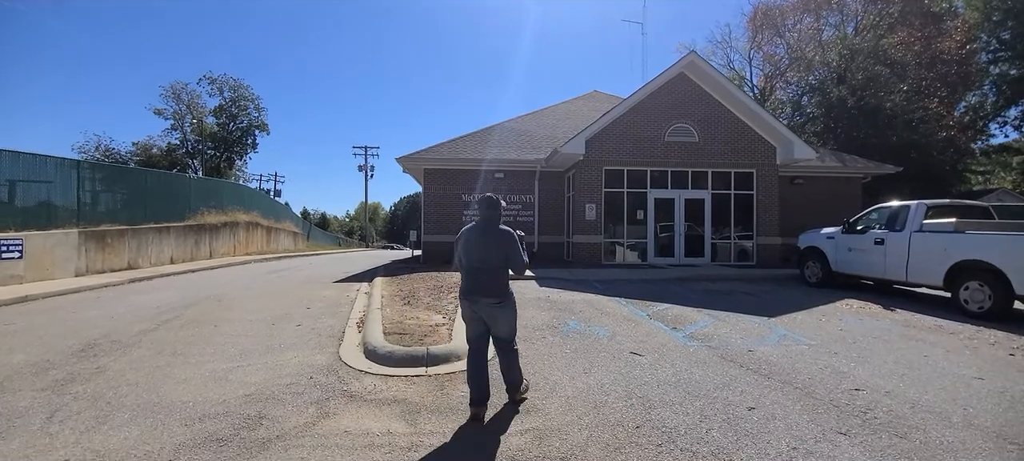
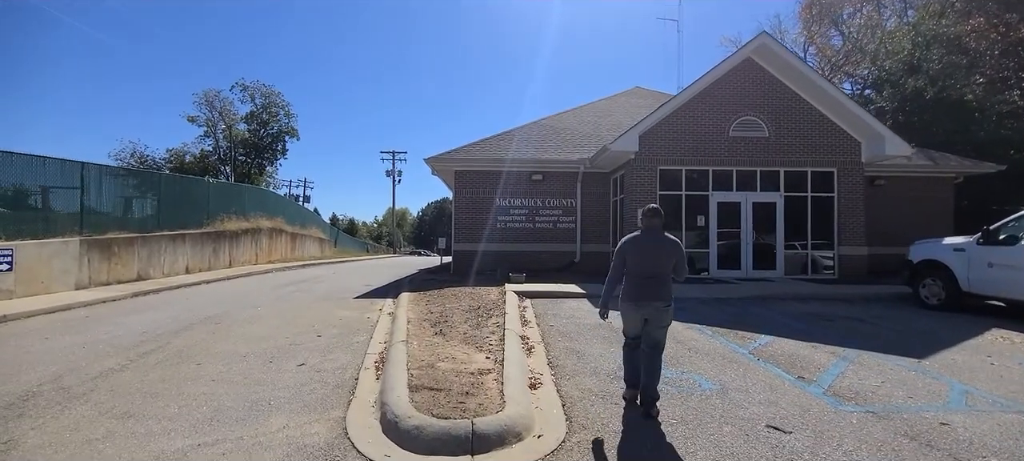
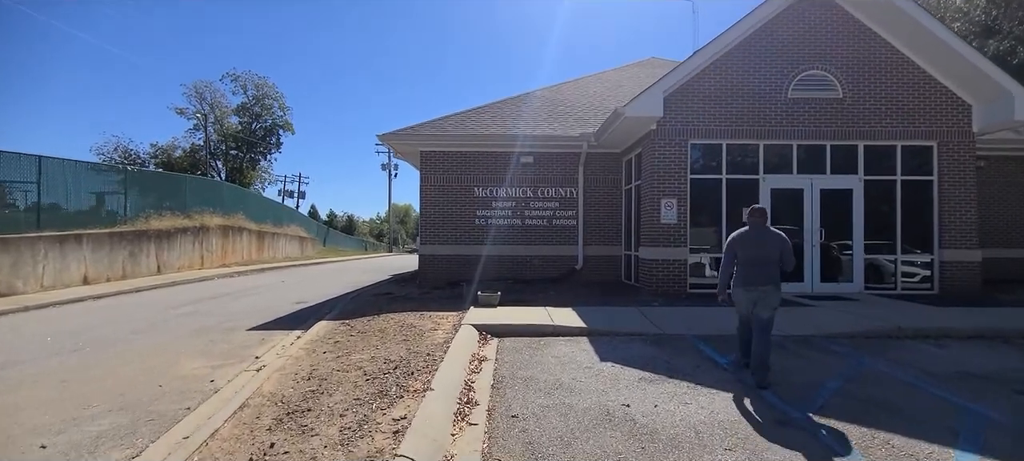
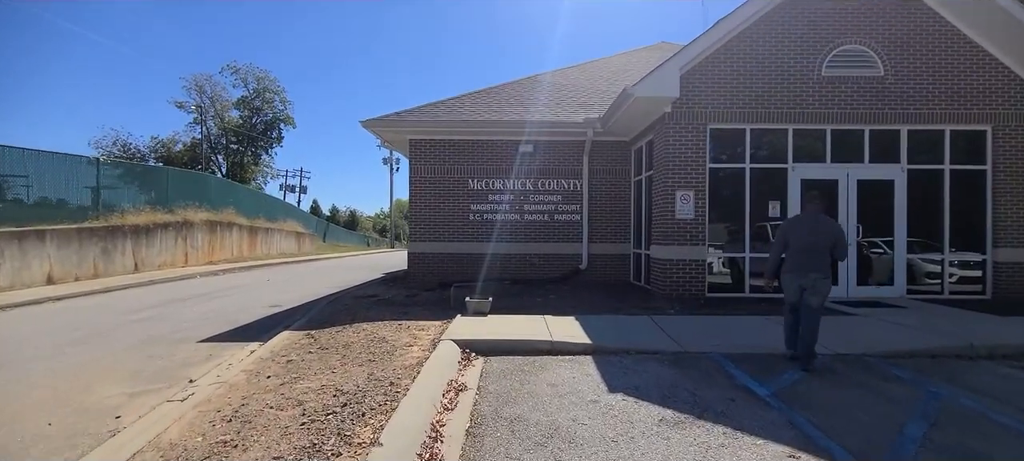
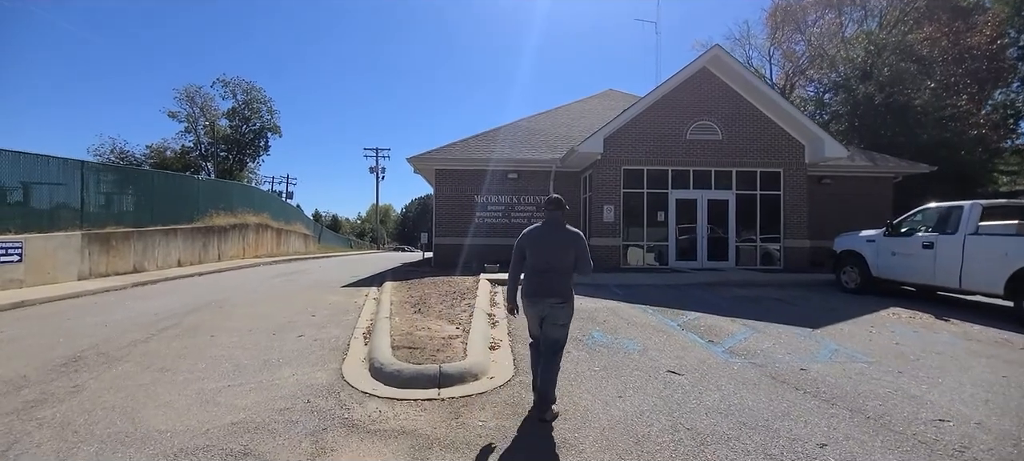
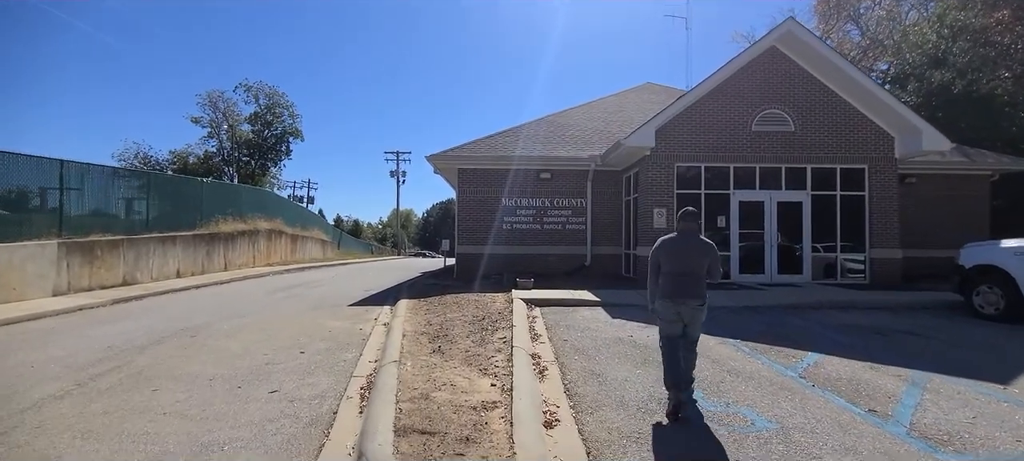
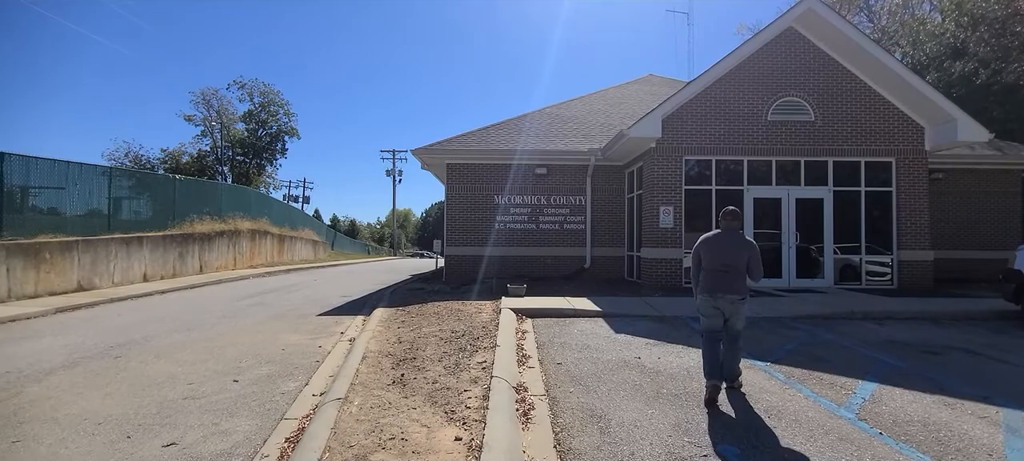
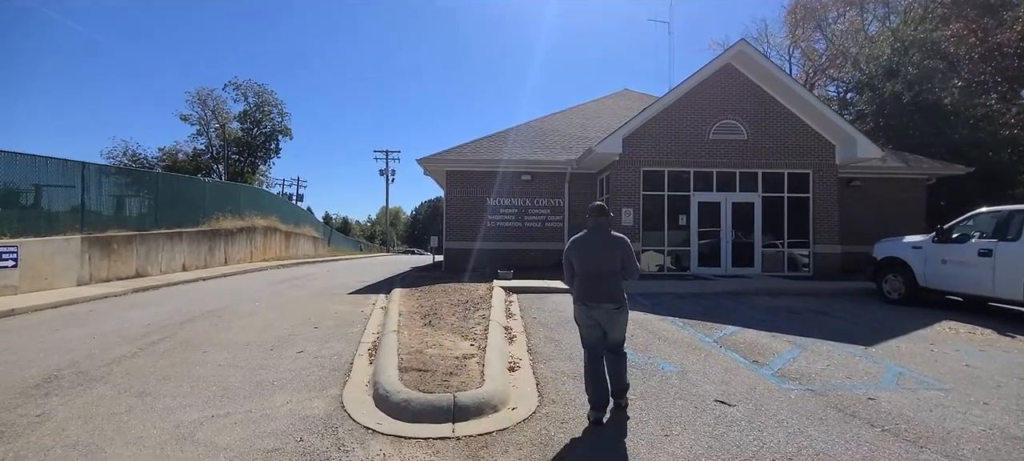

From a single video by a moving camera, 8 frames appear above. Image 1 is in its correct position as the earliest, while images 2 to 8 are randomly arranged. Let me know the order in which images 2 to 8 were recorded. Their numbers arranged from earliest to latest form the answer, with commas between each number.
5, 8, 2, 6, 7, 3, 4
